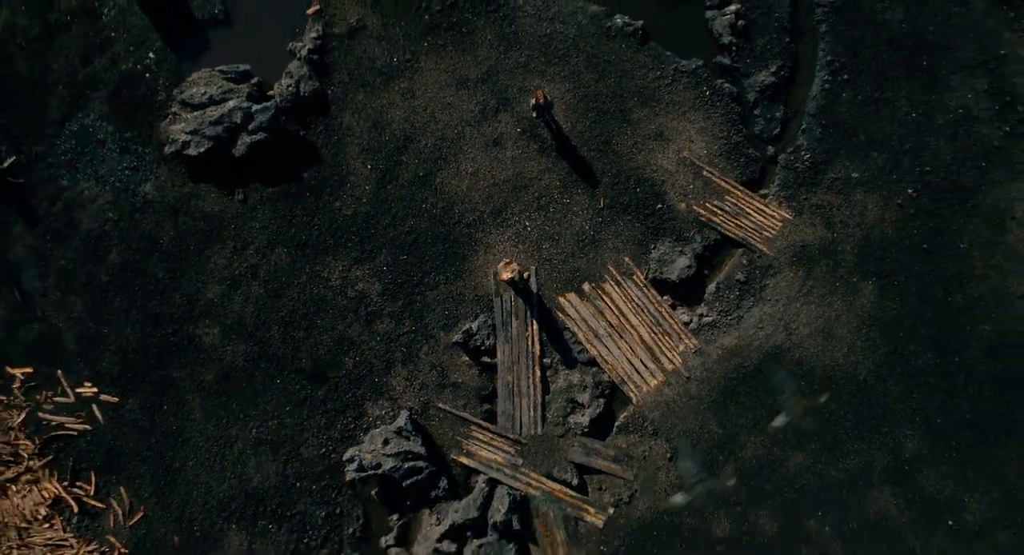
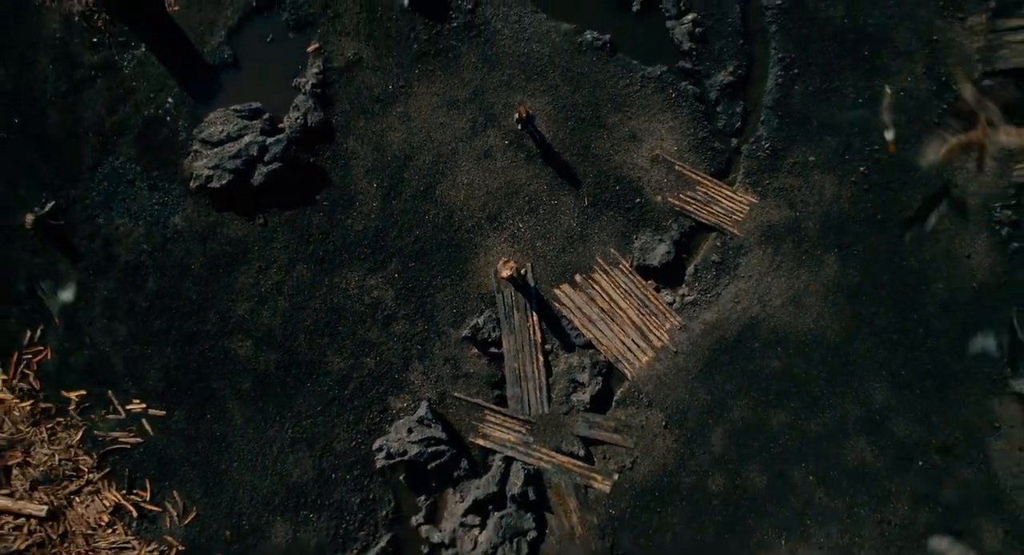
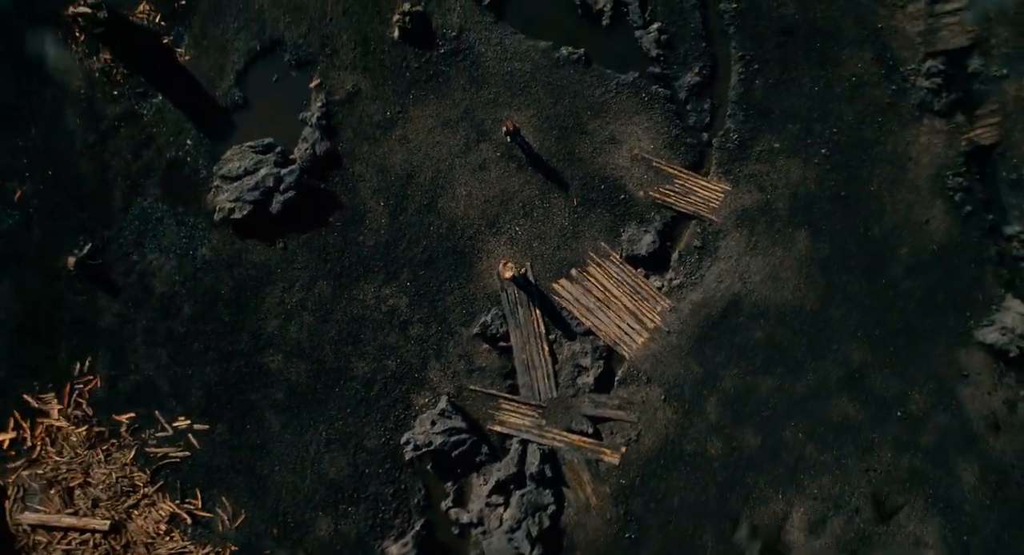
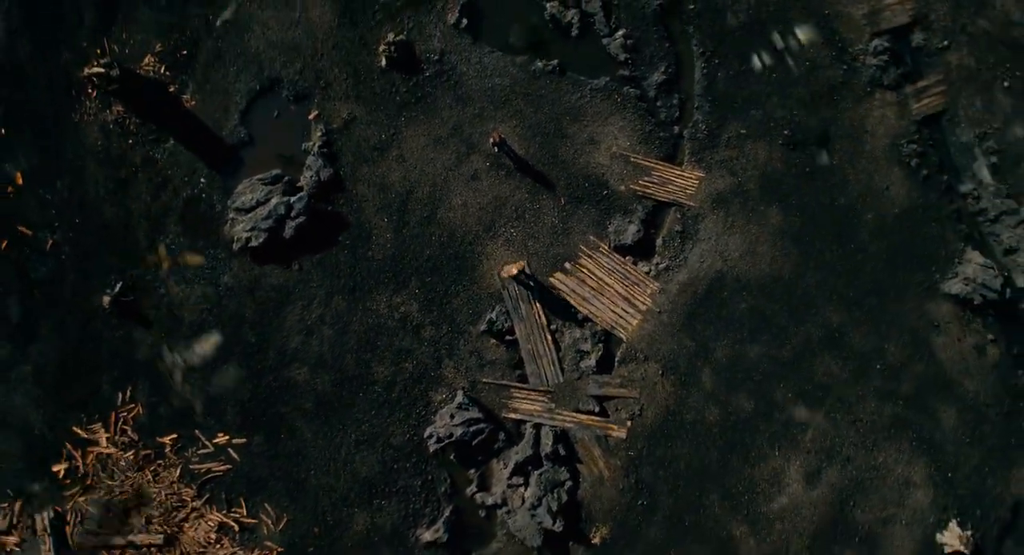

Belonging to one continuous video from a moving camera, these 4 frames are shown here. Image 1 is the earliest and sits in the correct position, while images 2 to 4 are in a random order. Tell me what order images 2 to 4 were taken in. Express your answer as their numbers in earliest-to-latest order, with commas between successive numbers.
2, 3, 4
